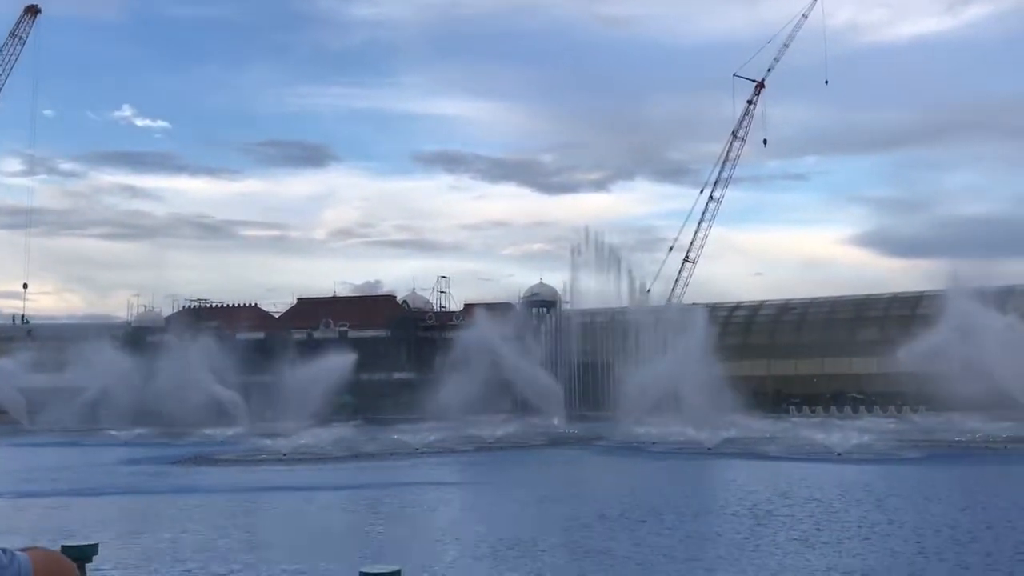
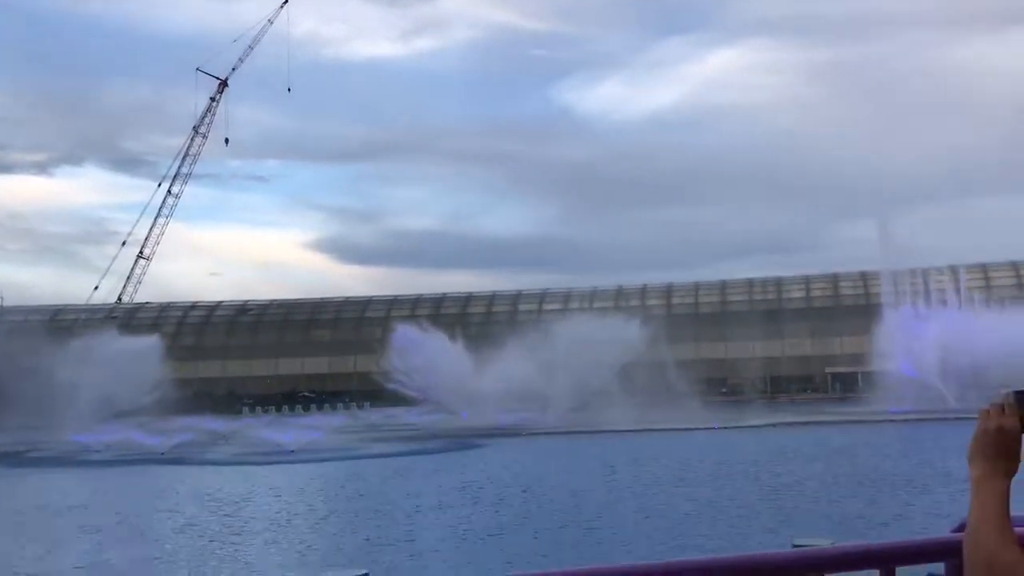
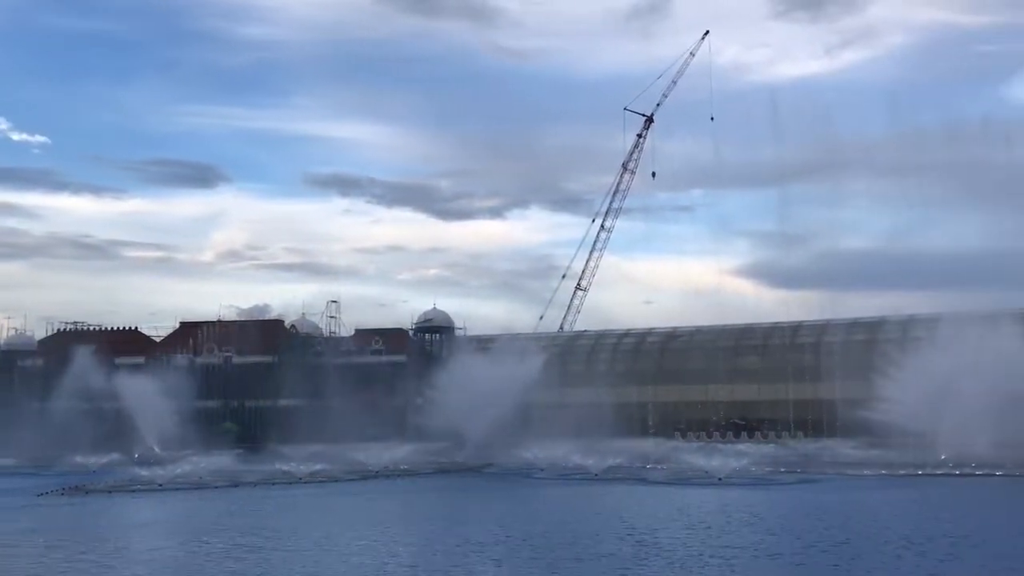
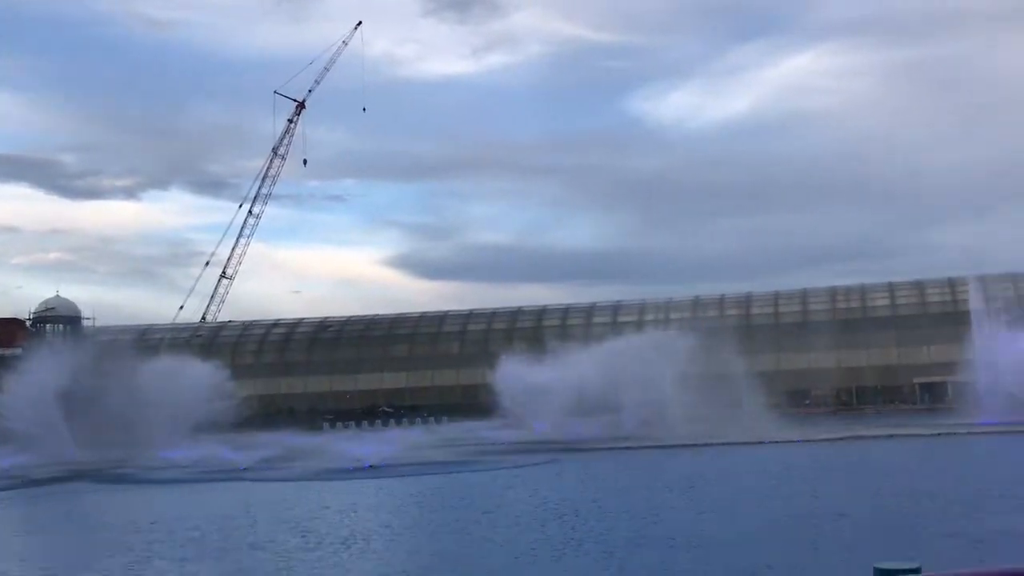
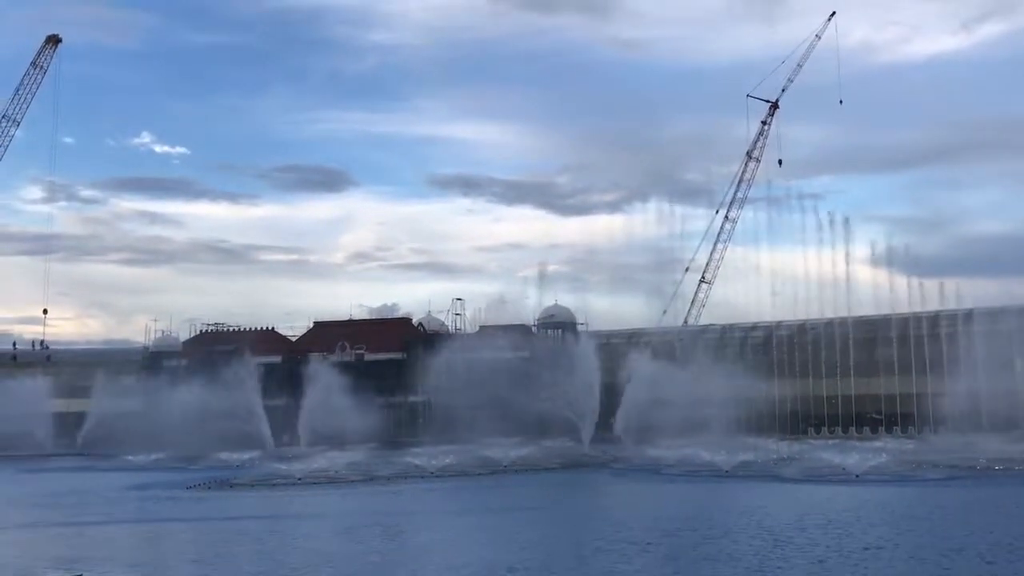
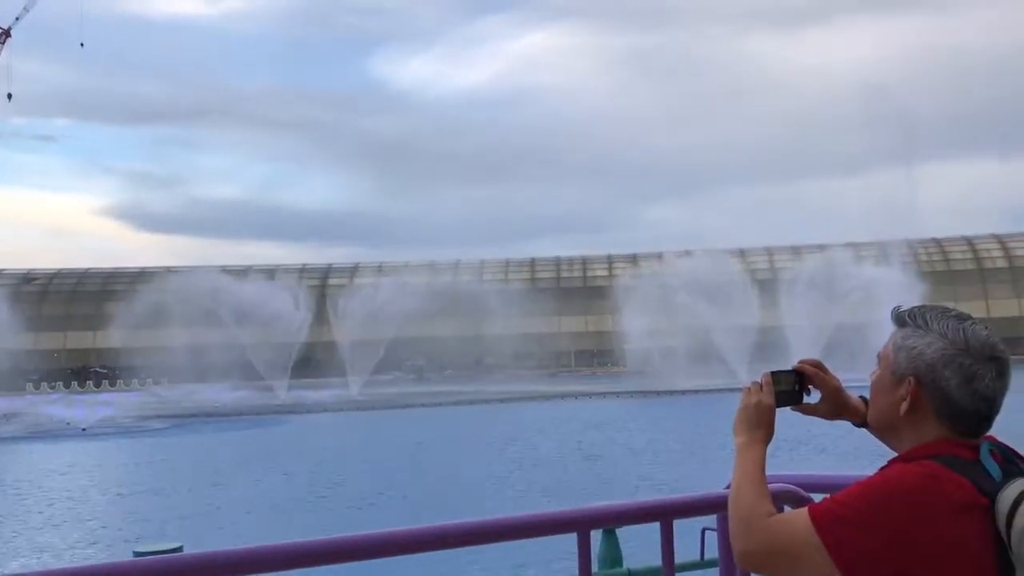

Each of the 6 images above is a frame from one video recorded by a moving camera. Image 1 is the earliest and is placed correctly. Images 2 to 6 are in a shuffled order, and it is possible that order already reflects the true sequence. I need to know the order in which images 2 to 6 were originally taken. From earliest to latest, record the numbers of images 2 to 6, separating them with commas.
5, 3, 4, 2, 6
